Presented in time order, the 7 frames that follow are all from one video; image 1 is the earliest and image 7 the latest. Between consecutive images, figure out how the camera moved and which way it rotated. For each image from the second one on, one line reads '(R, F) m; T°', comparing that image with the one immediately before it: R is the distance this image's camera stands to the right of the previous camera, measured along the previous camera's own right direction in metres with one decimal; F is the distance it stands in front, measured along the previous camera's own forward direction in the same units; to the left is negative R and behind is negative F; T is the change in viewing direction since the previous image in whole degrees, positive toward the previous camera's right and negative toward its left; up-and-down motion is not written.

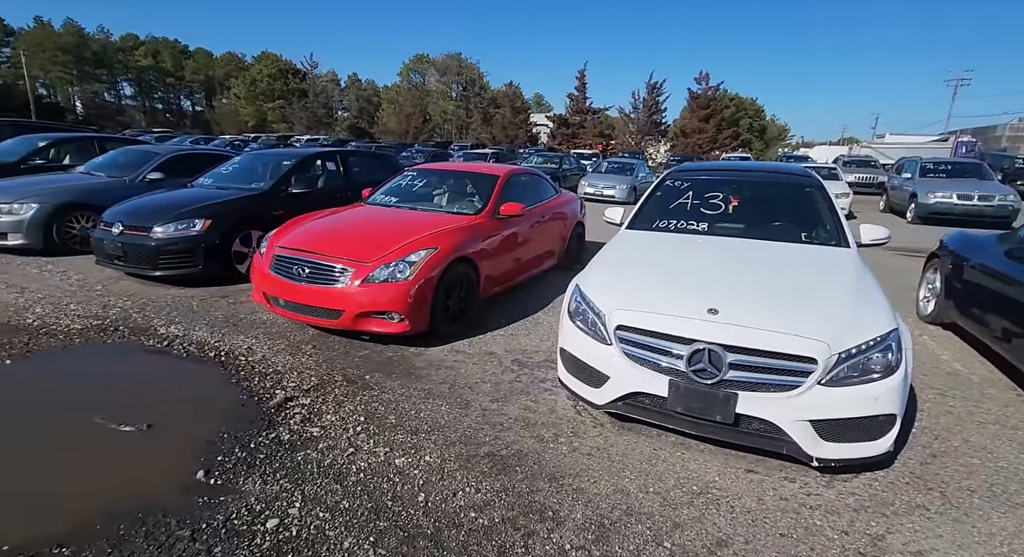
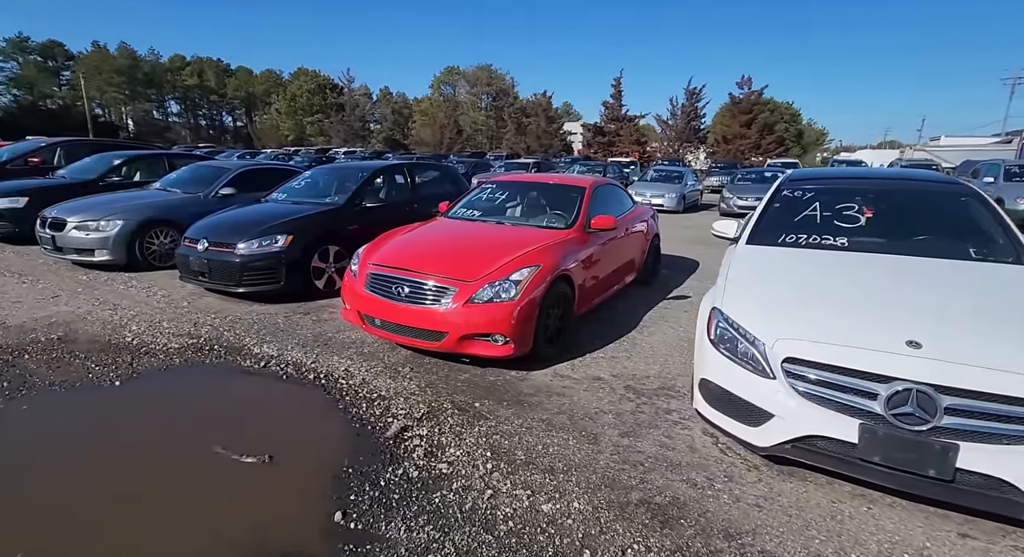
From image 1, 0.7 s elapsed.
(-0.5, +0.2) m; -4°
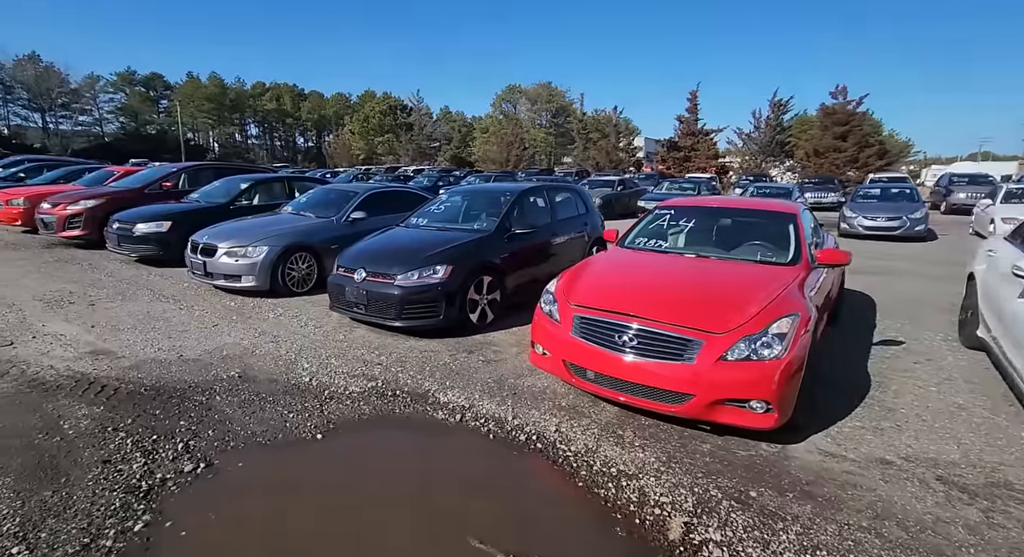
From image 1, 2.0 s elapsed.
(-1.1, +0.4) m; -7°
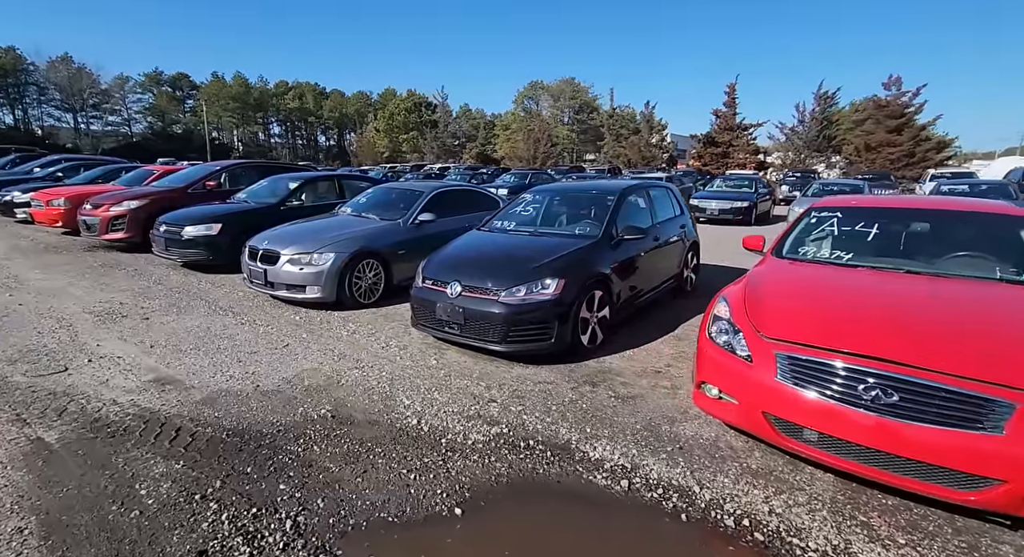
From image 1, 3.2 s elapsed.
(-0.8, +0.7) m; -2°
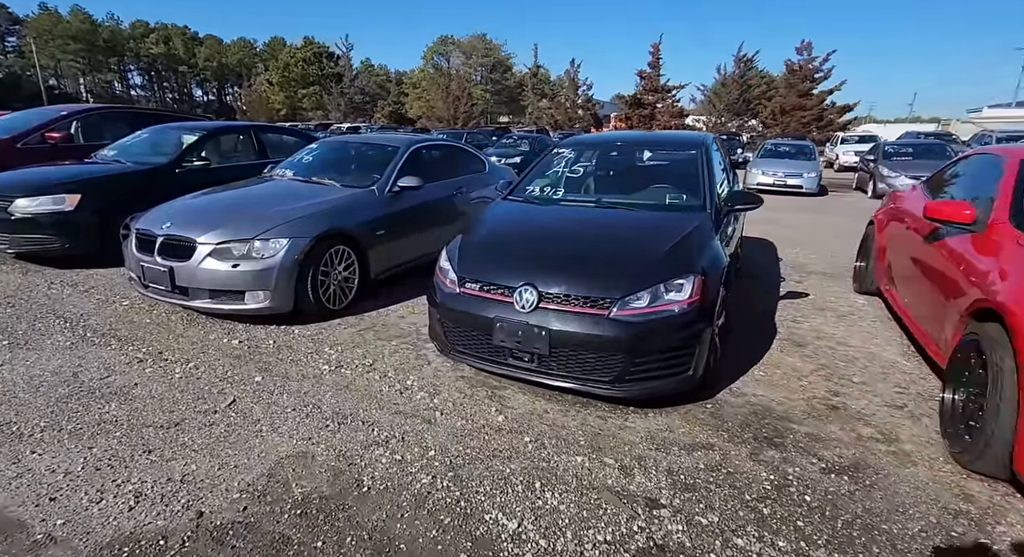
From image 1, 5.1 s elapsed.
(-1.0, +1.7) m; +10°
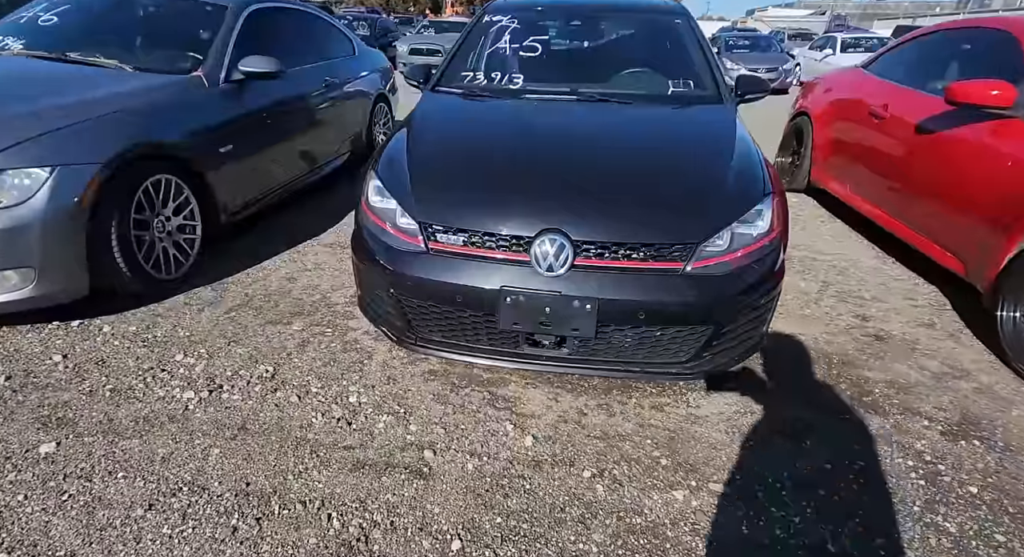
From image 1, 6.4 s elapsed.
(-0.5, +1.1) m; +18°
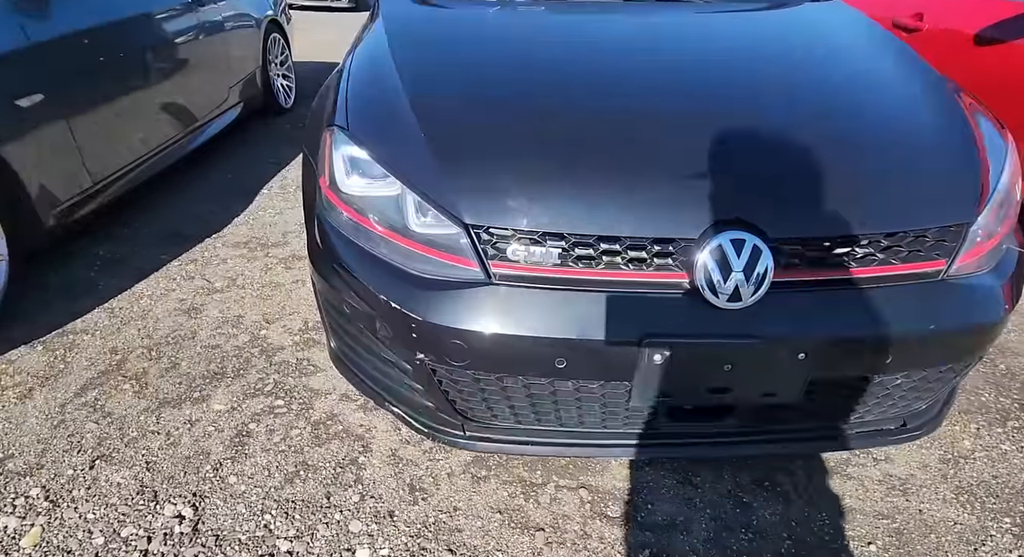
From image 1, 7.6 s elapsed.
(-0.4, +0.8) m; +10°
